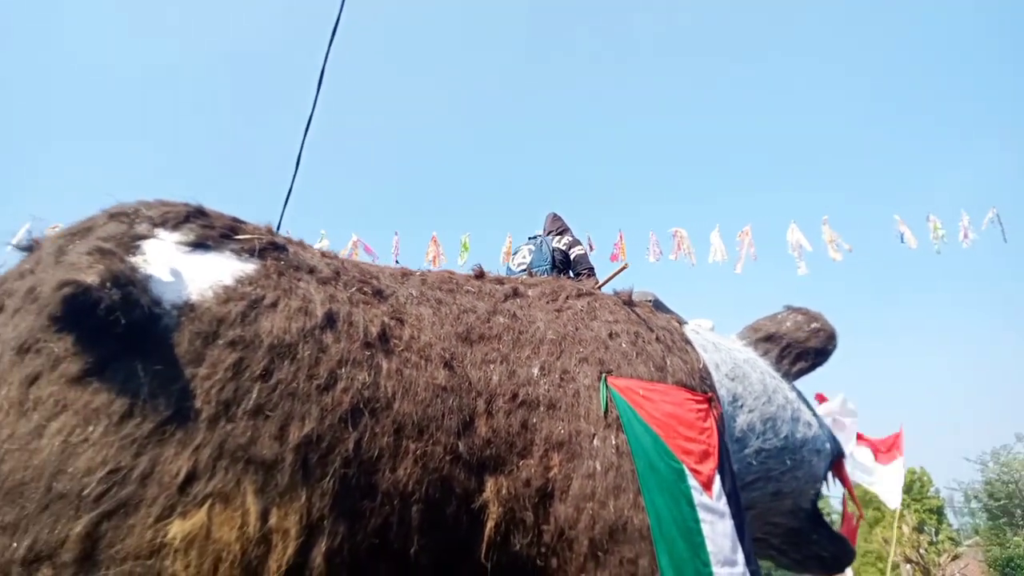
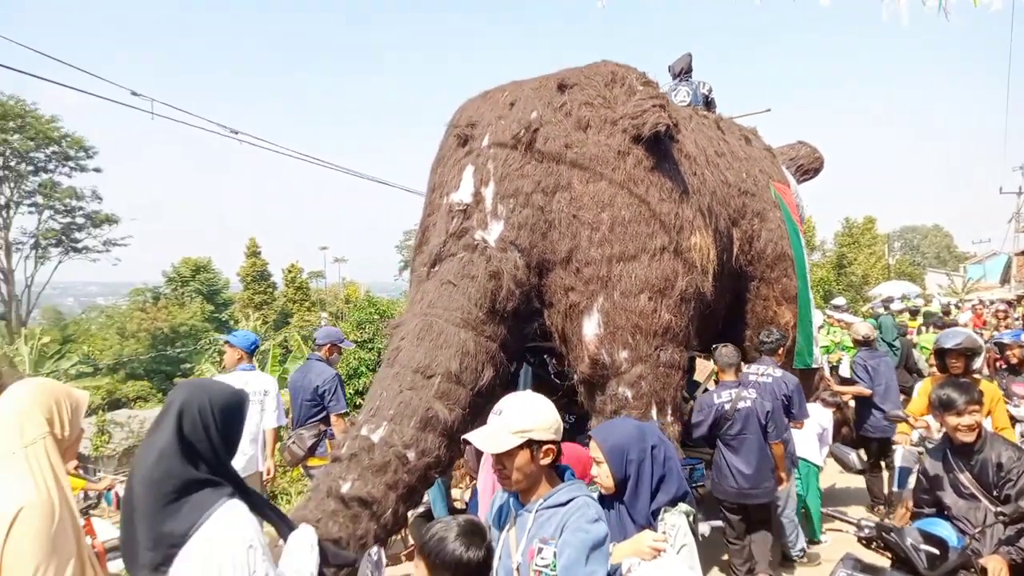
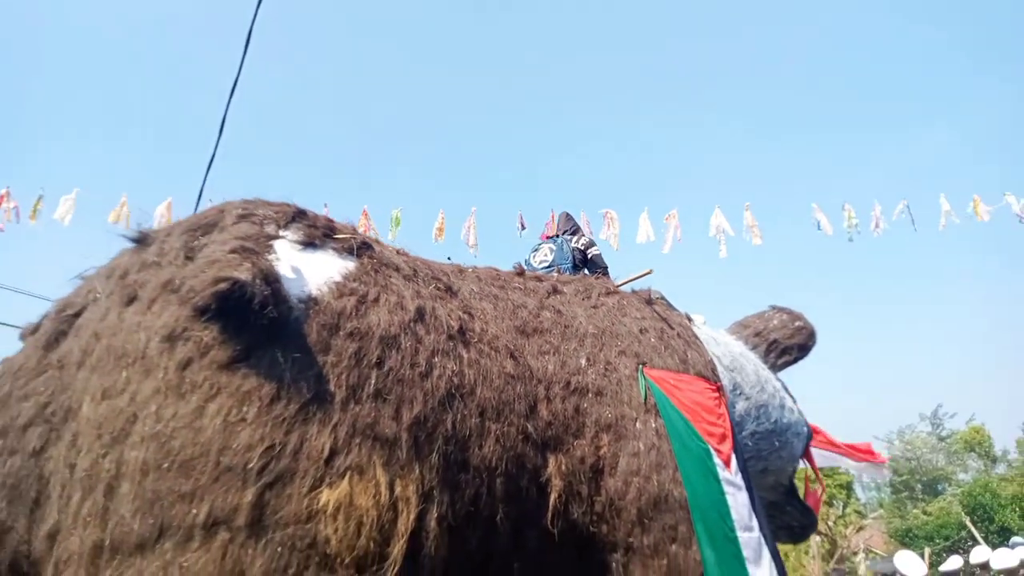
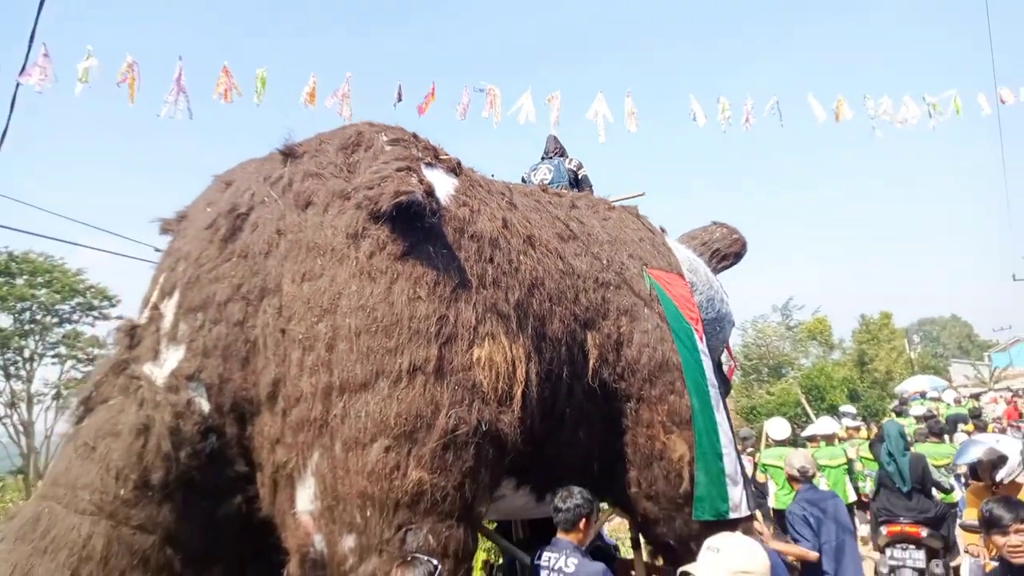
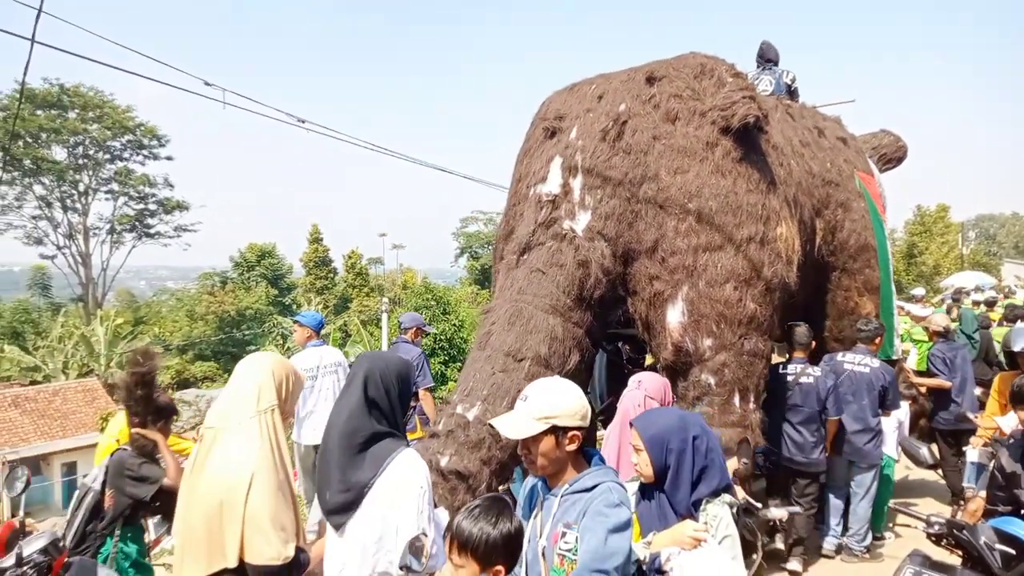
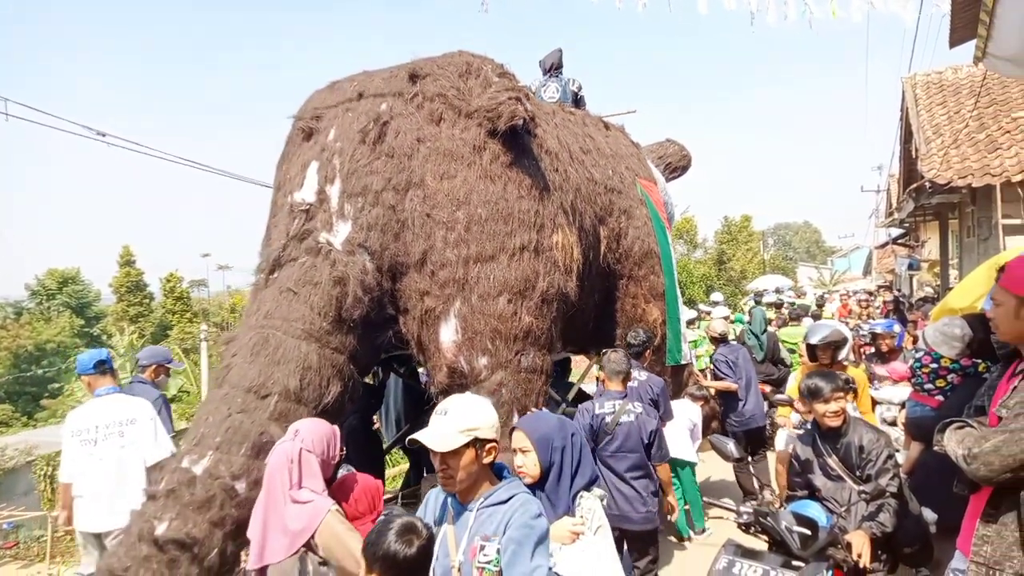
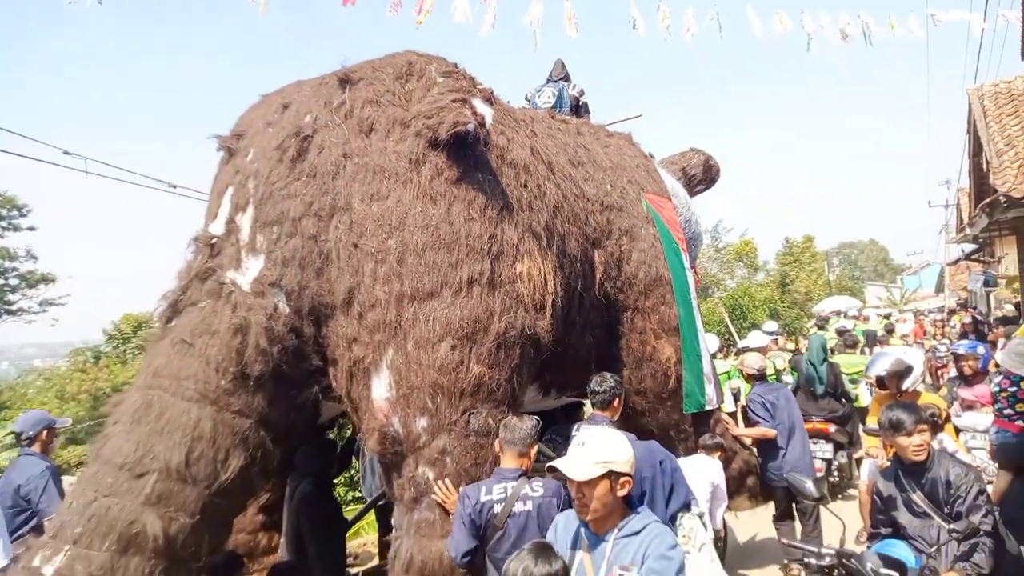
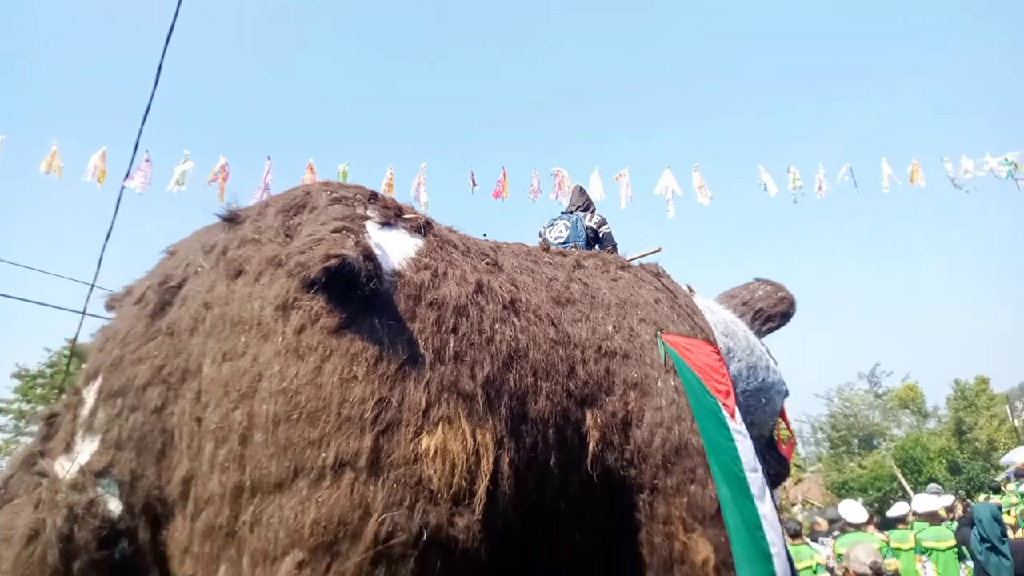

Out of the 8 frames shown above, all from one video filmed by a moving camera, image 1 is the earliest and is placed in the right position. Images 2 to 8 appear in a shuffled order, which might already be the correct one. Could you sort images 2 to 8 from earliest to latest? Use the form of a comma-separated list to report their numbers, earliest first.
3, 8, 4, 7, 6, 2, 5
